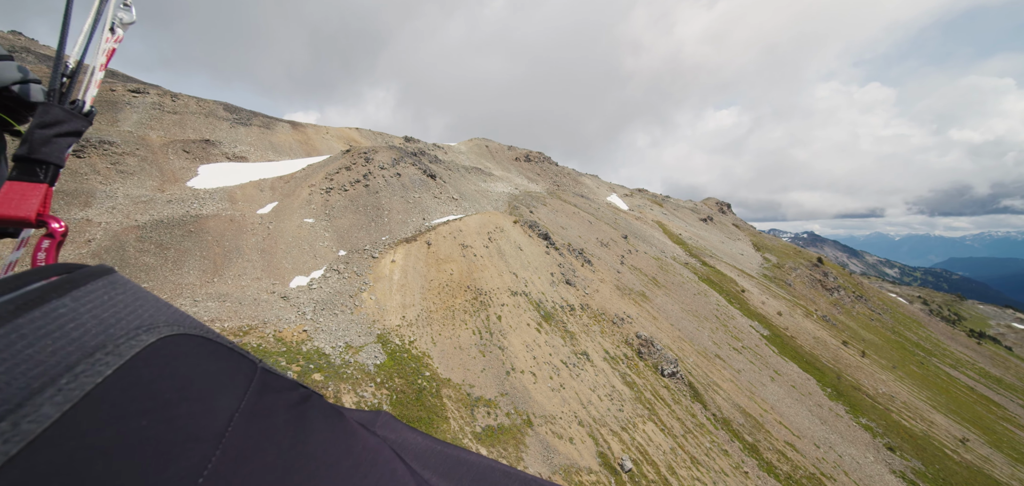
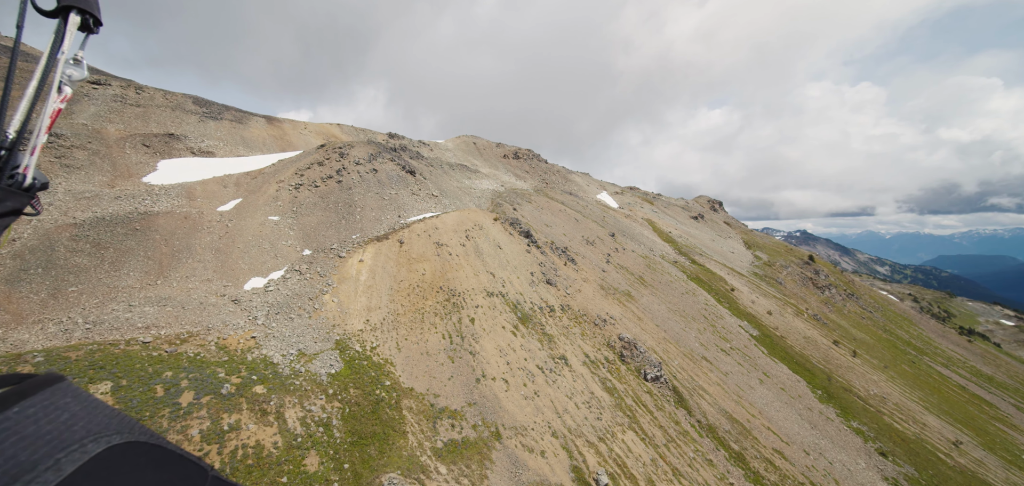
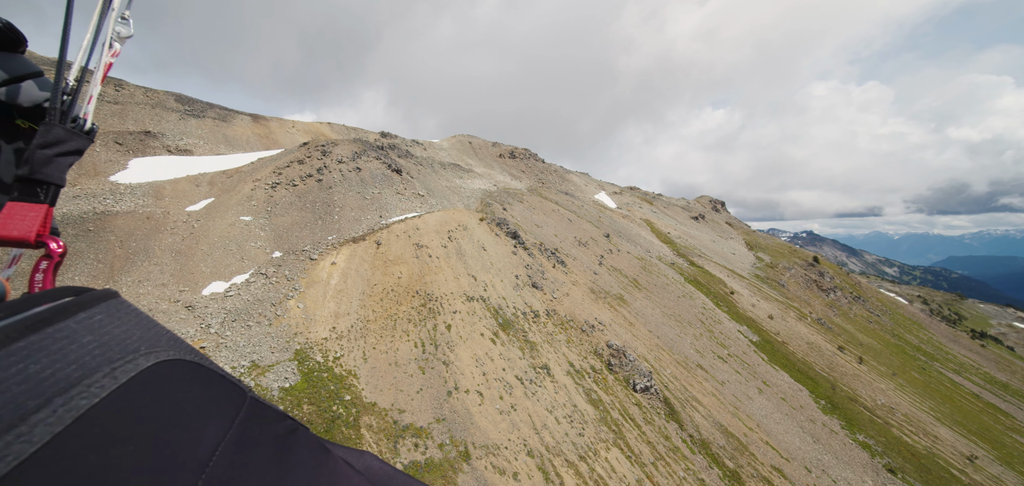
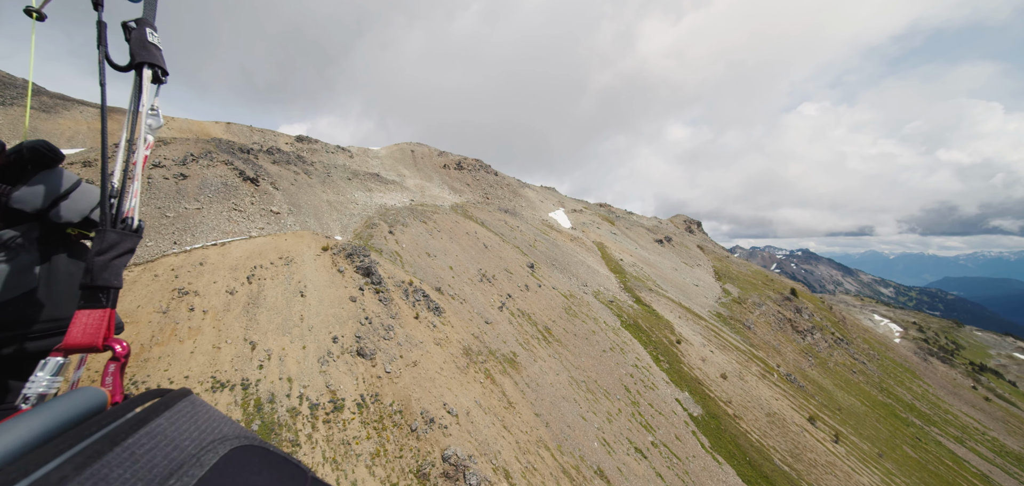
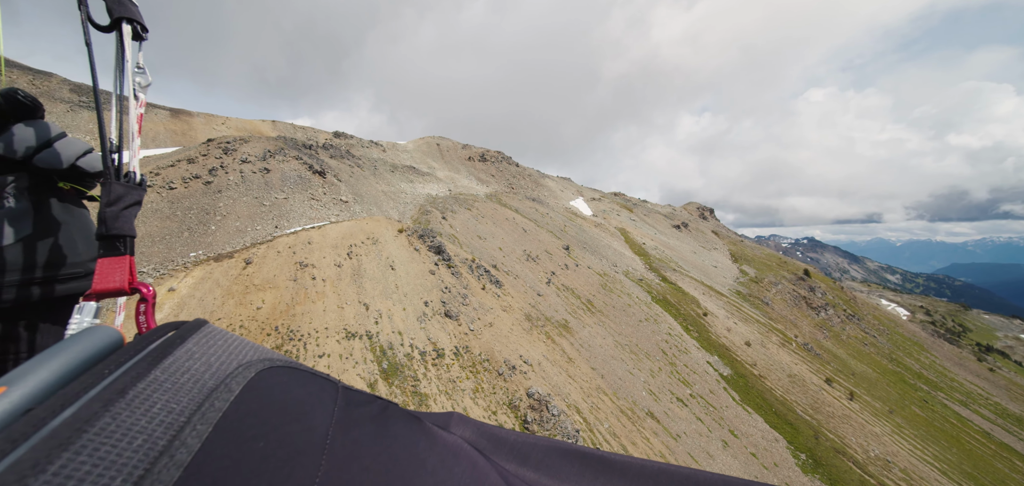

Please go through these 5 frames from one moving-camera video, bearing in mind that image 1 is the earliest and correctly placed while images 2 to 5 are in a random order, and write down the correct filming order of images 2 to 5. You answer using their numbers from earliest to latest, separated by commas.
2, 3, 5, 4
